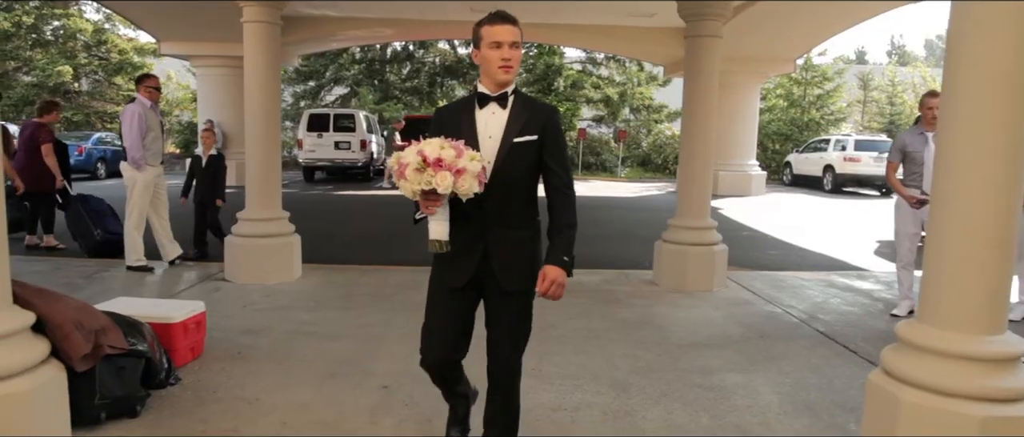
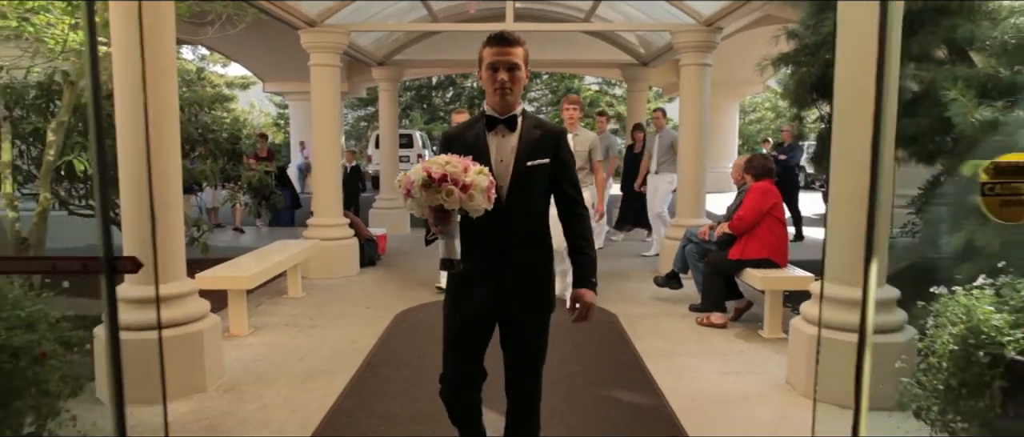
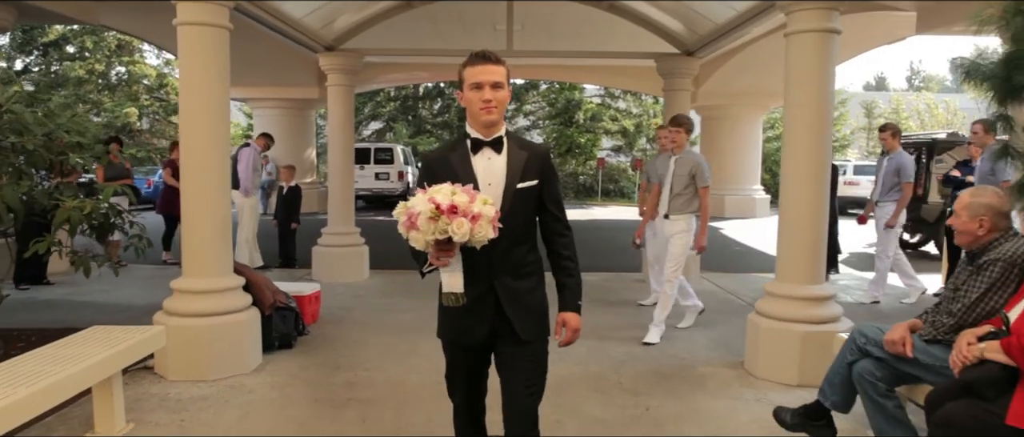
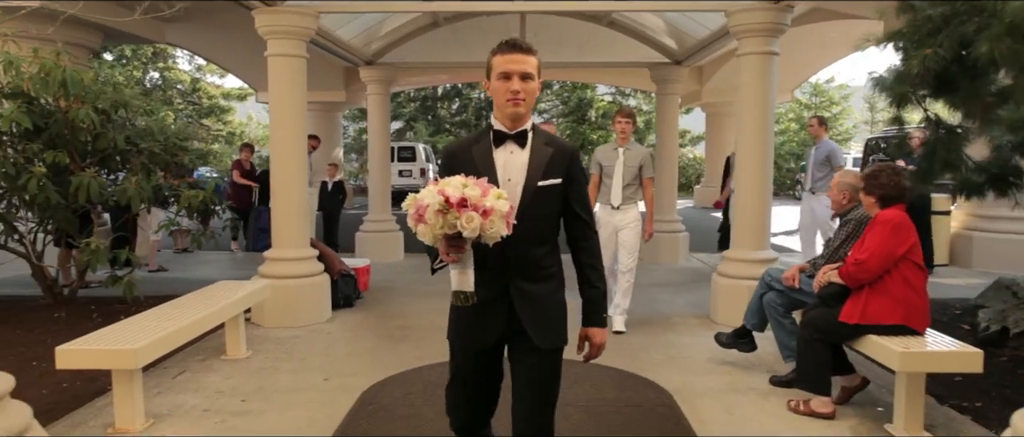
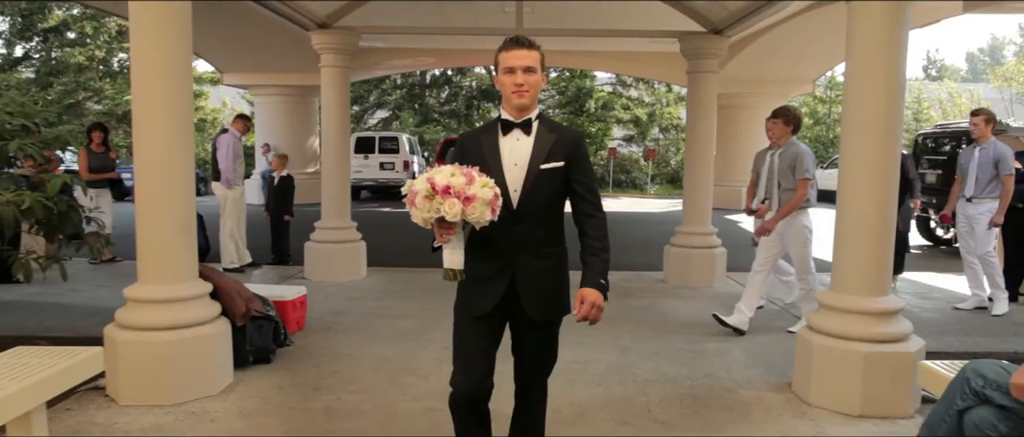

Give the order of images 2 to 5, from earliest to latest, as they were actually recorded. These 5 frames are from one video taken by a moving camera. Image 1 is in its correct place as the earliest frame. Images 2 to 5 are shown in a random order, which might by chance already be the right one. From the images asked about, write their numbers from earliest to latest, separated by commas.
5, 3, 4, 2
